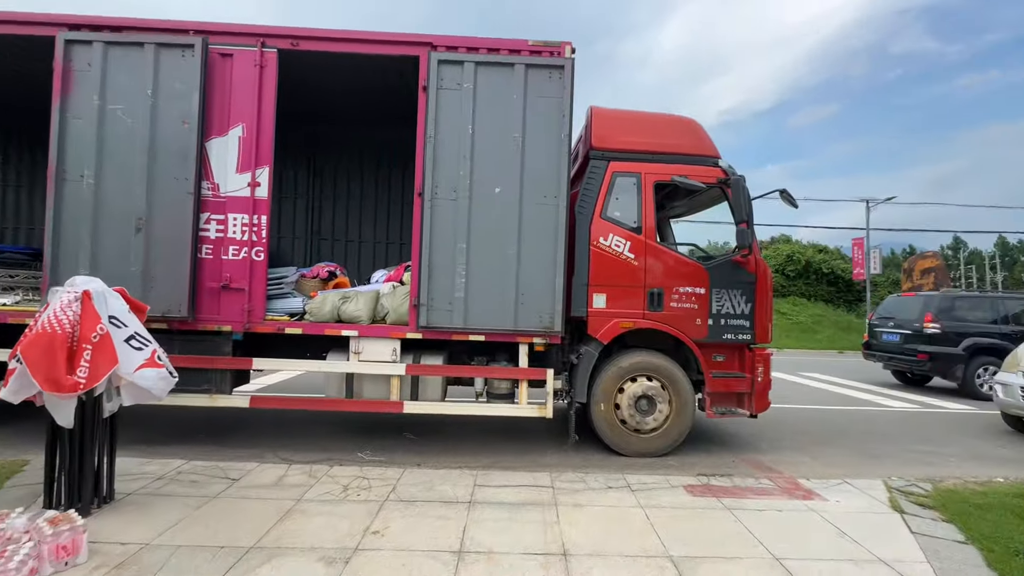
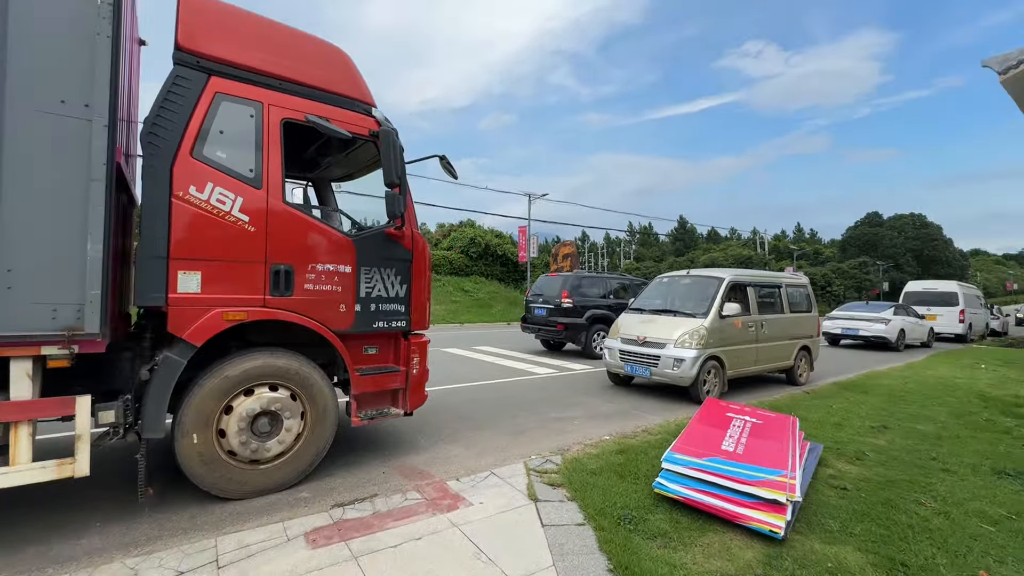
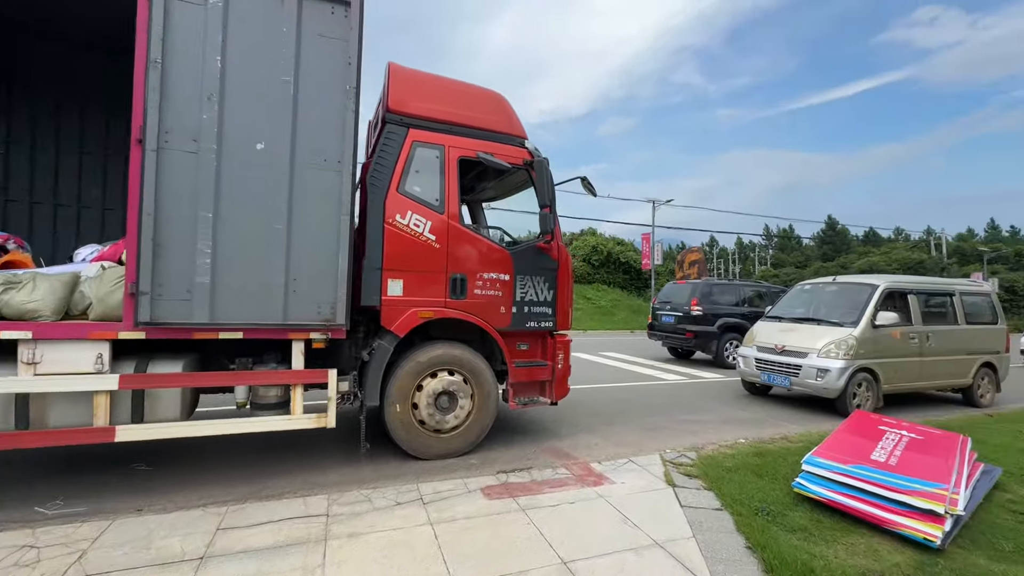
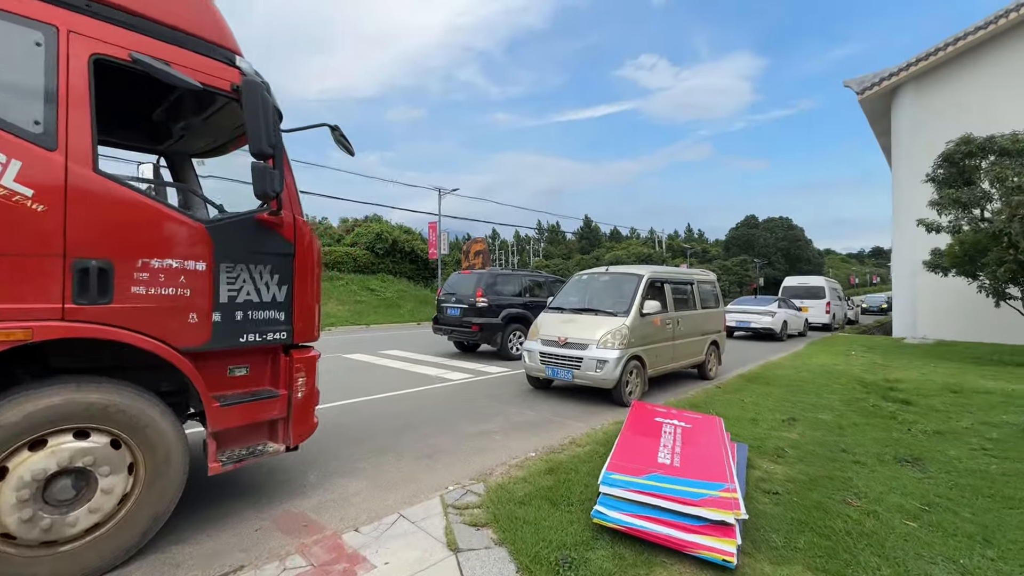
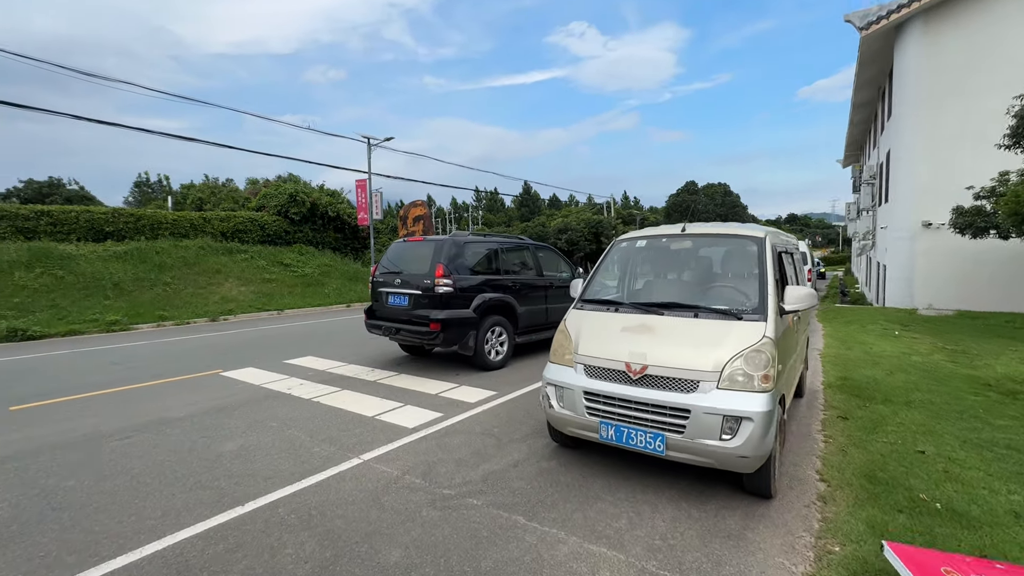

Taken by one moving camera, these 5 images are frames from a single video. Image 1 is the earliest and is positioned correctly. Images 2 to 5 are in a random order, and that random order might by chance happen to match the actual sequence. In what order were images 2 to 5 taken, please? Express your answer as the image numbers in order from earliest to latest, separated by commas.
3, 2, 4, 5
